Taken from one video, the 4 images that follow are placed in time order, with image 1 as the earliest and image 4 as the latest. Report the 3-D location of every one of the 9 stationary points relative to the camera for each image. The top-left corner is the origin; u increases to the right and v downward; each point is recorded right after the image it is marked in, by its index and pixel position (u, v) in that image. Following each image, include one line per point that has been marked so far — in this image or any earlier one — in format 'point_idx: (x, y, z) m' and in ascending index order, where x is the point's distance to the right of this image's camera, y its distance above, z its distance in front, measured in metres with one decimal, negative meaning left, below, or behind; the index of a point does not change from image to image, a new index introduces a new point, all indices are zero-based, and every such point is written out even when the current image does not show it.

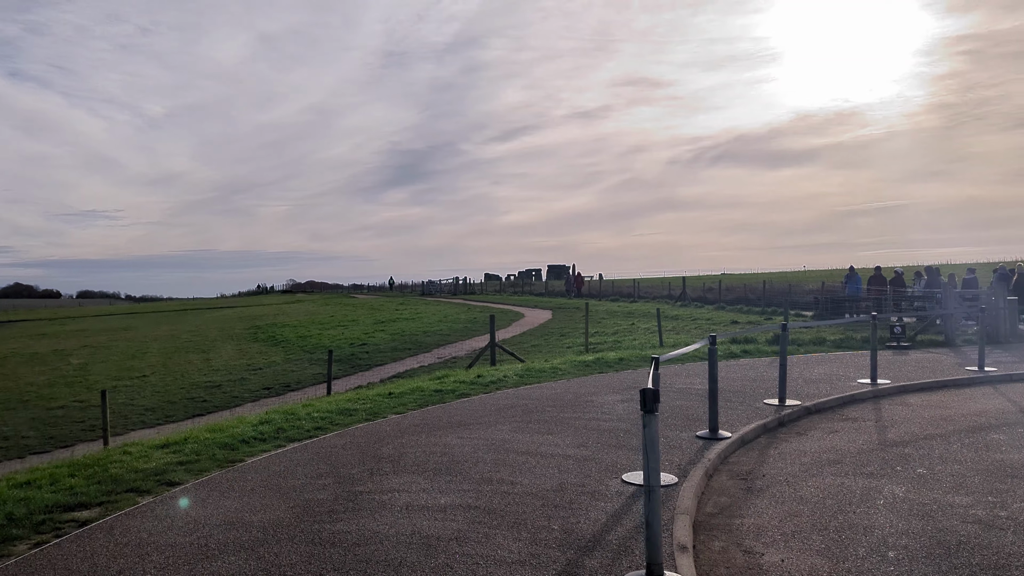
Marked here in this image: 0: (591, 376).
0: (+1.4, -1.6, +15.5) m
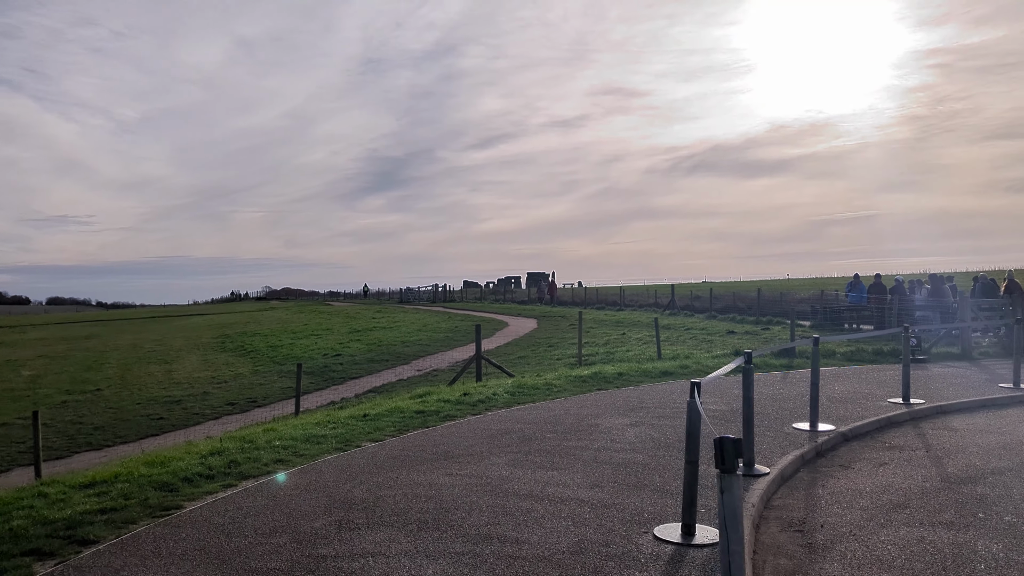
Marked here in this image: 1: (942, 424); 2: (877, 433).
0: (+1.3, -1.7, +14.0) m
1: (+5.7, -1.8, +11.4) m
2: (+4.6, -1.8, +10.9) m
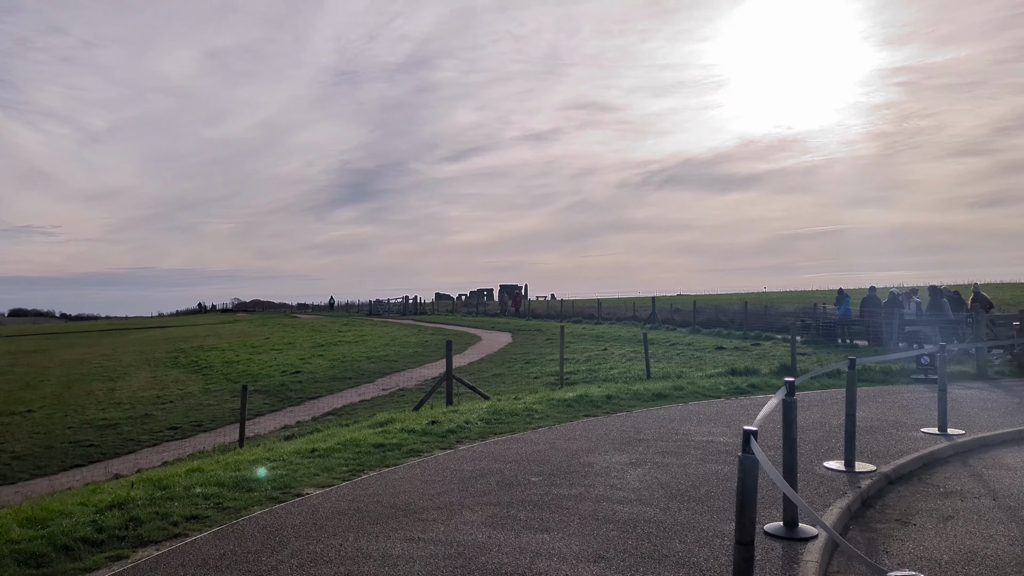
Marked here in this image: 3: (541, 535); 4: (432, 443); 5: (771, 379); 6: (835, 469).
0: (+0.9, -1.9, +12.1) m
1: (+5.5, -2.0, +9.7) m
2: (+4.4, -2.0, +9.1) m
3: (+0.2, -1.9, +6.5) m
4: (-1.0, -1.9, +10.8) m
5: (+5.2, -1.8, +17.2) m
6: (+3.3, -1.9, +8.9) m
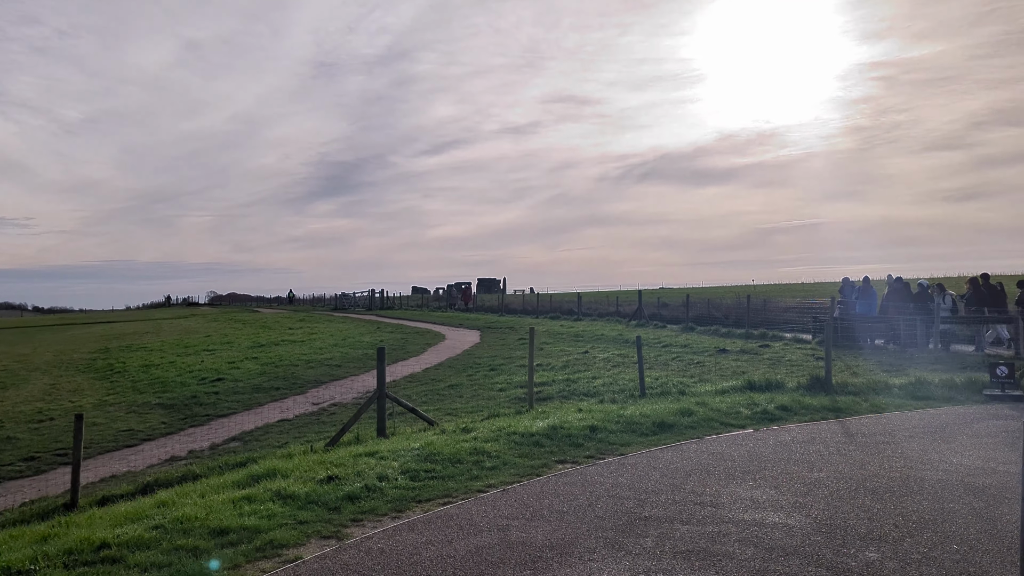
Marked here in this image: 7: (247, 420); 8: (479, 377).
0: (+0.3, -1.8, +8.1) m
1: (+4.9, -1.9, +5.8) m
2: (+3.8, -1.9, +5.1) m
3: (-0.2, -1.8, +2.4) m
4: (-1.6, -1.8, +6.7) m
5: (+4.5, -1.6, +13.2) m
6: (+2.8, -1.8, +4.9) m
7: (-5.1, -2.5, +16.7) m
8: (-0.8, -2.0, +19.3) m
